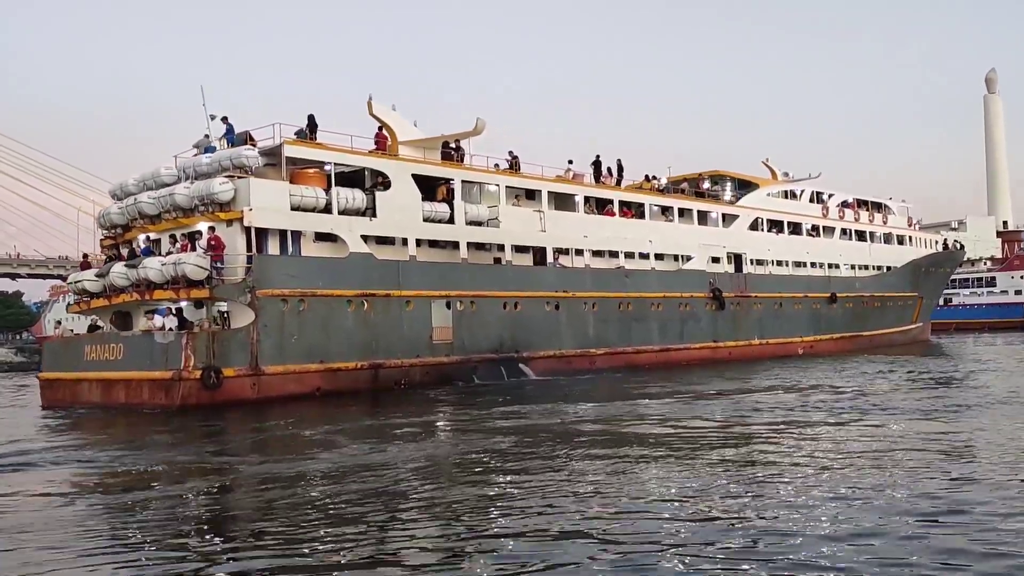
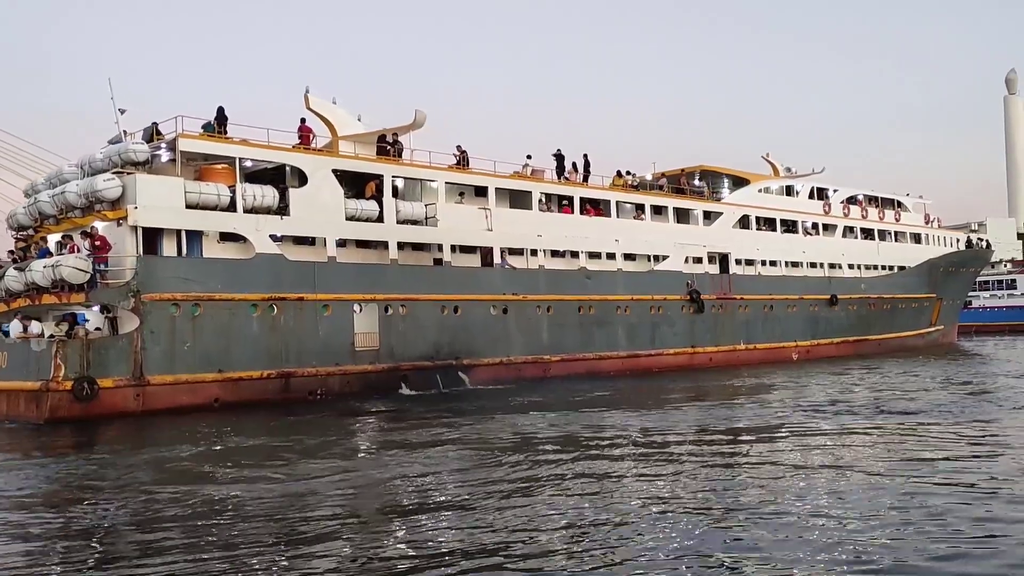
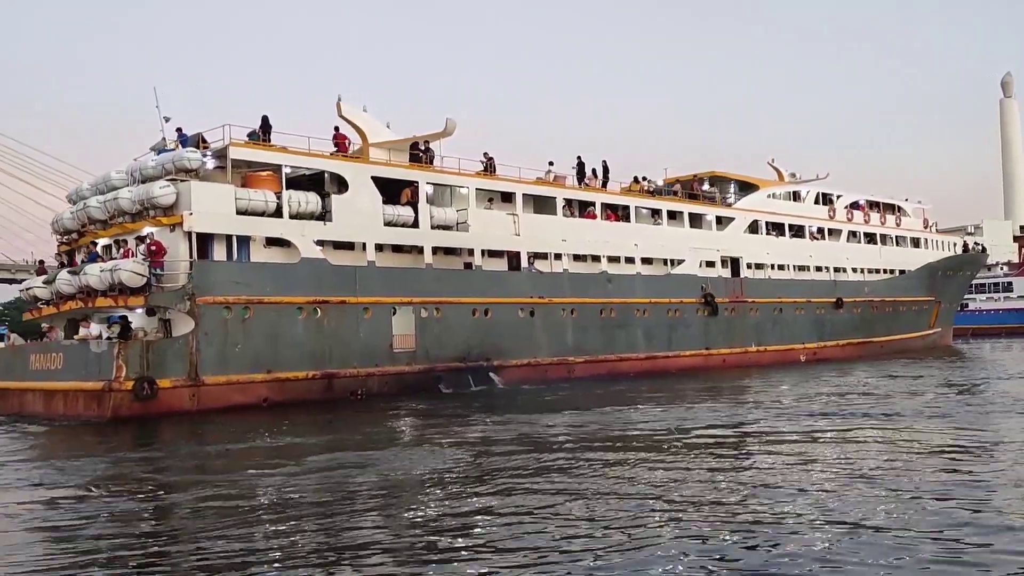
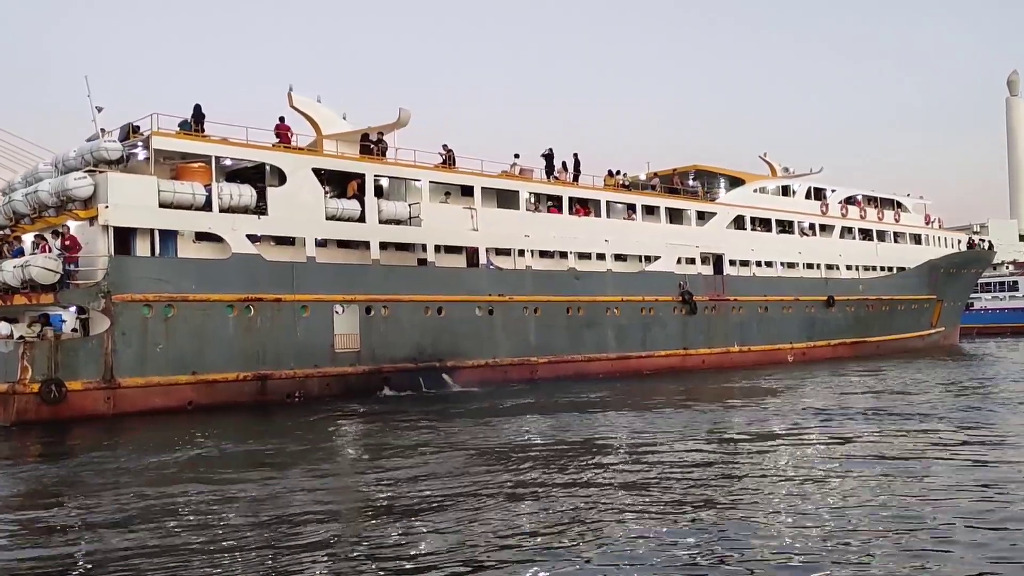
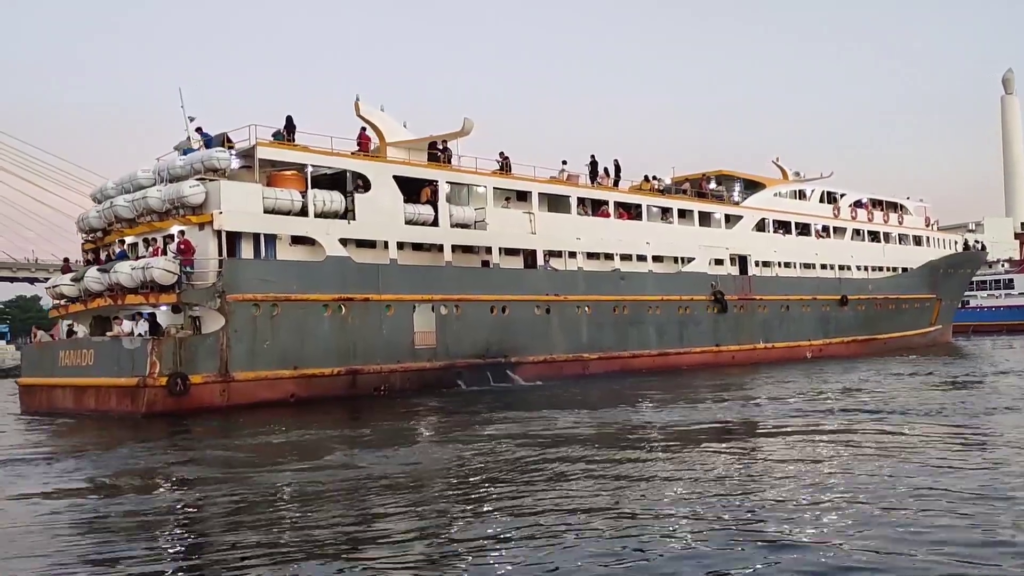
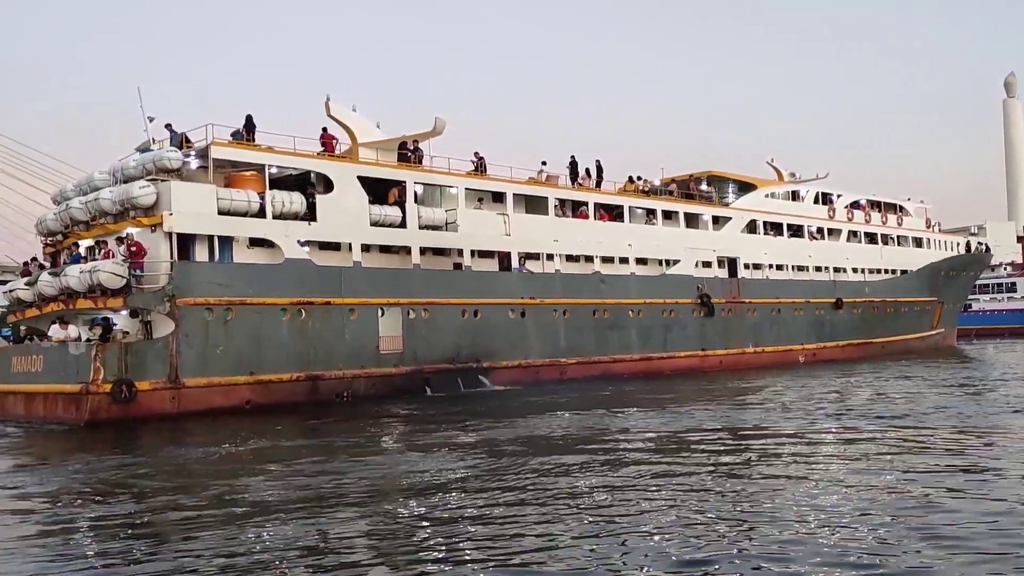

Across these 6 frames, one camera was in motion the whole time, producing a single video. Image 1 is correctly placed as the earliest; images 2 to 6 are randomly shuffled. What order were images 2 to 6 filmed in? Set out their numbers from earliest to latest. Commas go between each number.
5, 3, 6, 2, 4
